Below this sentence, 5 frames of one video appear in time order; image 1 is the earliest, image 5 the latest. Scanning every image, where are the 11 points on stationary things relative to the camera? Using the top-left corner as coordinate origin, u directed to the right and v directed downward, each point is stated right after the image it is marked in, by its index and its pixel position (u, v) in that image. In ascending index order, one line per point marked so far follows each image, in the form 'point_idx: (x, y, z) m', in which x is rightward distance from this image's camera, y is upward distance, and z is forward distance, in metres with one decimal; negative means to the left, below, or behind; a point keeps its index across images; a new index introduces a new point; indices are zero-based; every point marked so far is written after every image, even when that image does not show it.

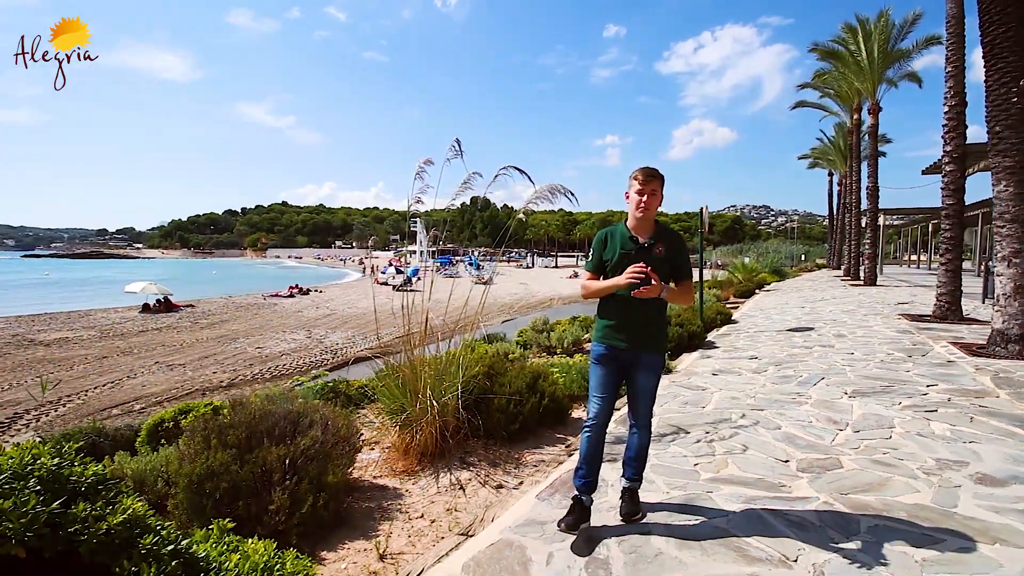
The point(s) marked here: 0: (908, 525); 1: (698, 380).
0: (+1.9, -1.1, +2.7) m
1: (+2.1, -1.1, +6.5) m
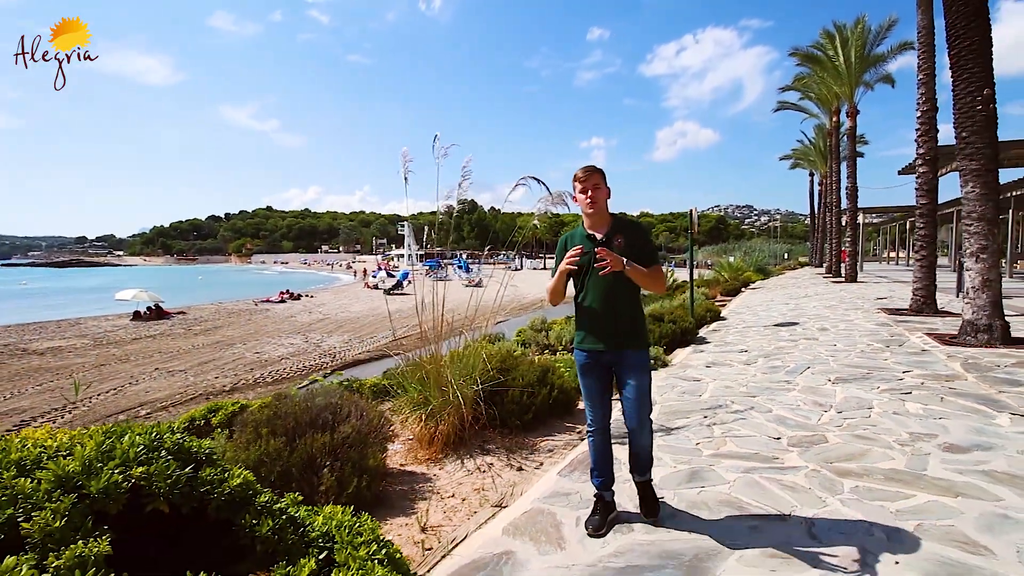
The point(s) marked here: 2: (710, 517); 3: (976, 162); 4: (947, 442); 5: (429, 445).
0: (+2.1, -1.1, +3.1) m
1: (+2.2, -1.0, +6.9) m
2: (+1.0, -1.2, +3.0) m
3: (+6.2, +1.7, +7.5) m
4: (+2.9, -1.0, +3.7) m
5: (-0.7, -1.4, +4.9) m
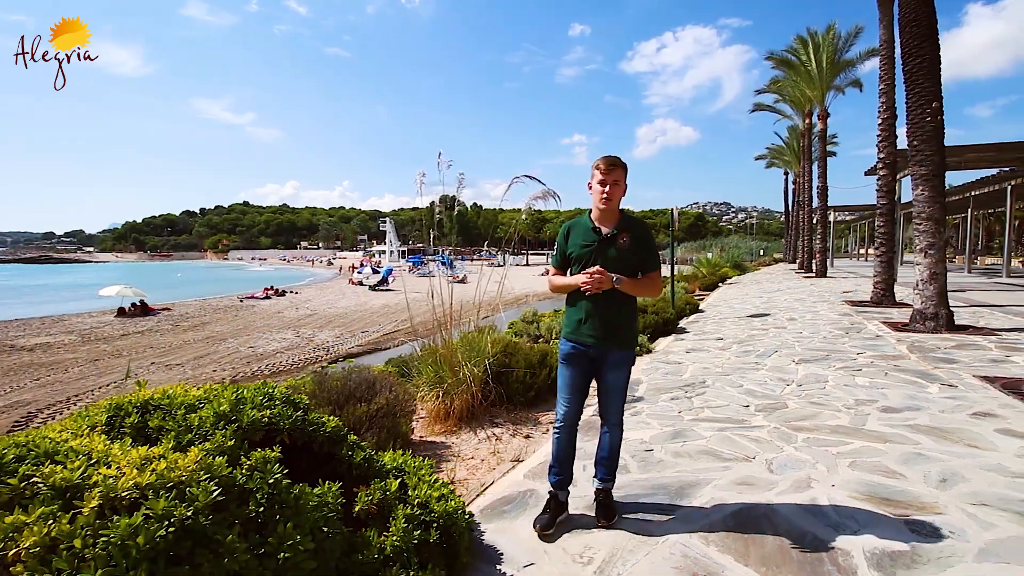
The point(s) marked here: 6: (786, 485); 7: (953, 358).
0: (+2.2, -1.0, +3.9) m
1: (+2.2, -0.9, +7.6) m
2: (+1.2, -1.1, +3.7) m
3: (+6.1, +1.8, +8.4) m
4: (+3.0, -0.9, +4.5) m
5: (-0.7, -1.3, +5.5) m
6: (+1.5, -1.1, +3.2) m
7: (+4.9, -0.8, +6.2) m
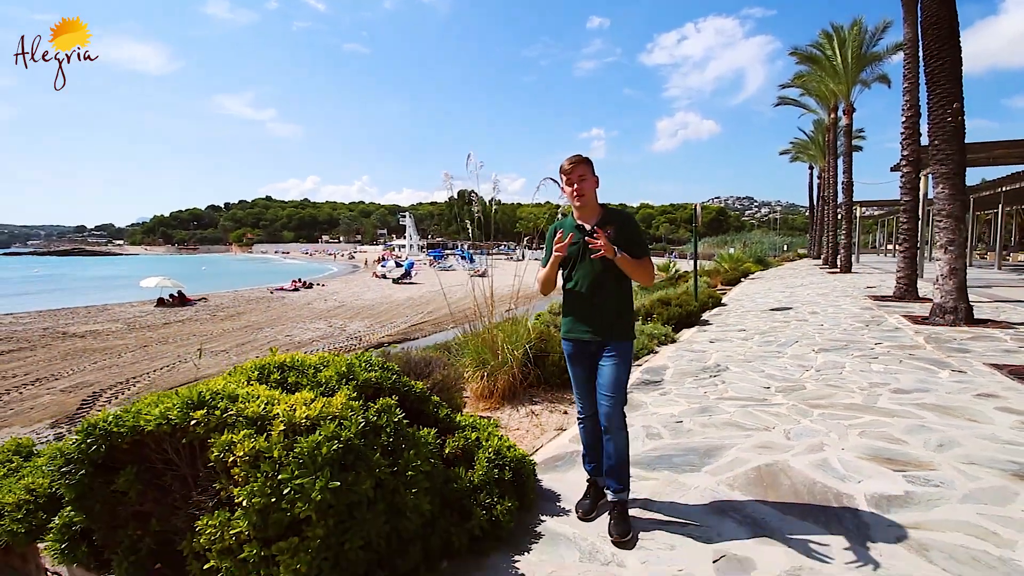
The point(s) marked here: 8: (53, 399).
0: (+2.5, -0.9, +4.3) m
1: (+2.7, -0.8, +8.1) m
2: (+1.5, -1.0, +4.2) m
3: (+6.7, +1.9, +8.7) m
4: (+3.4, -0.9, +4.9) m
5: (-0.2, -1.2, +6.0) m
6: (+1.9, -1.0, +3.7) m
7: (+5.3, -0.7, +6.6) m
8: (-9.6, -2.3, +11.8) m
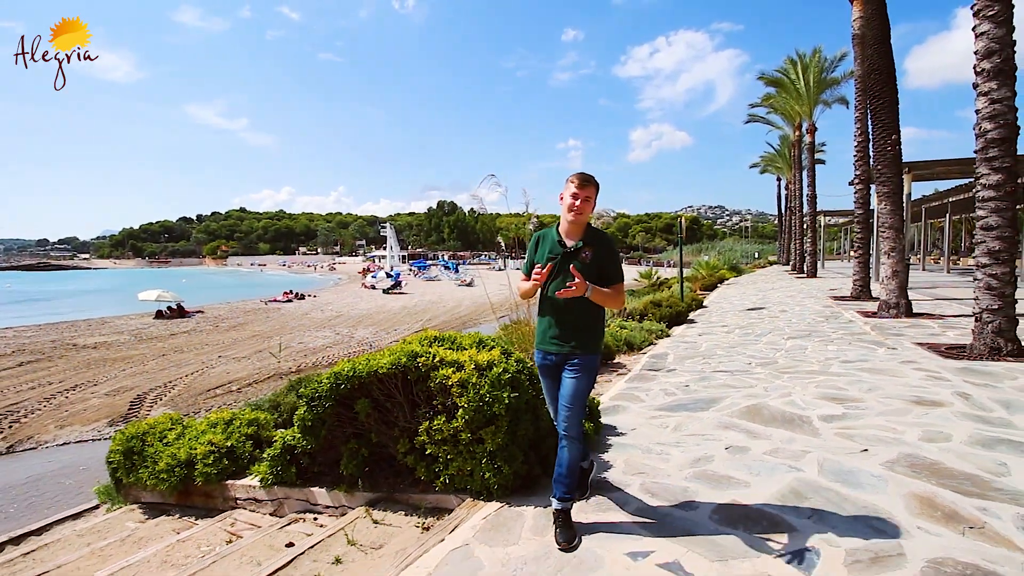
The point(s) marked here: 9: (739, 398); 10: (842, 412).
0: (+3.1, -0.9, +5.9) m
1: (+3.1, -0.9, +9.7) m
2: (+2.1, -1.0, +5.7) m
3: (+7.0, +1.9, +10.5) m
4: (+3.9, -0.8, +6.5) m
5: (+0.2, -1.2, +7.5) m
6: (+2.4, -1.0, +5.2) m
7: (+5.7, -0.7, +8.3) m
8: (-9.4, -2.6, +12.9) m
9: (+2.1, -1.0, +5.2) m
10: (+2.6, -1.0, +4.5) m
